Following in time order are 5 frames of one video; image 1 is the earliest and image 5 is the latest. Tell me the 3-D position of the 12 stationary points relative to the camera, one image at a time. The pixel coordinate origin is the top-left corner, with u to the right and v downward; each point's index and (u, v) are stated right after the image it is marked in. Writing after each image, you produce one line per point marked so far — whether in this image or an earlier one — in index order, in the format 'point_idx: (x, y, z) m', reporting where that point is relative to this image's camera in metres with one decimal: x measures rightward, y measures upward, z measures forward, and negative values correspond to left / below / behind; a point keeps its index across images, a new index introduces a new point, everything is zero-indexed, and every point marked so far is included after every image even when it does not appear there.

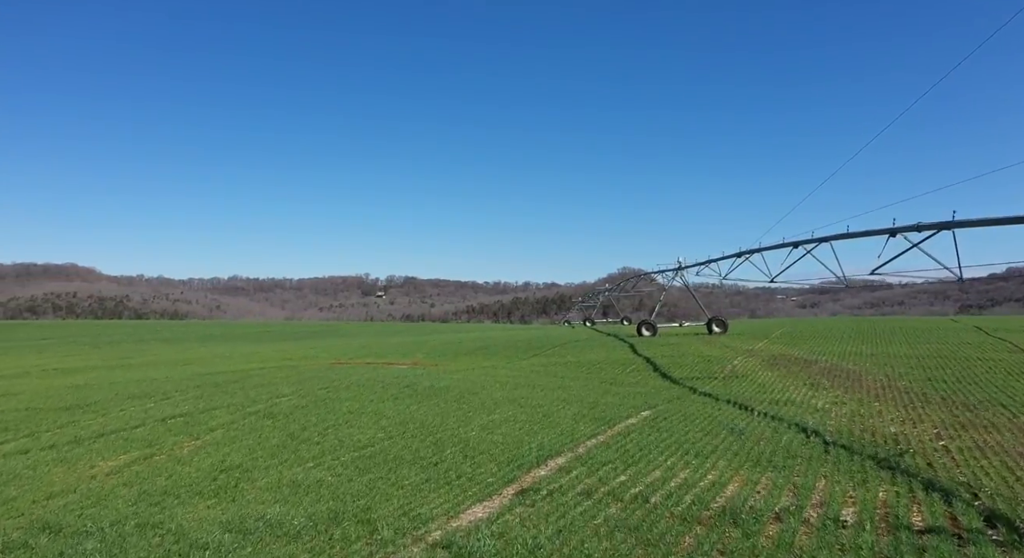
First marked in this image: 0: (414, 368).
0: (-2.7, -2.5, +17.8) m
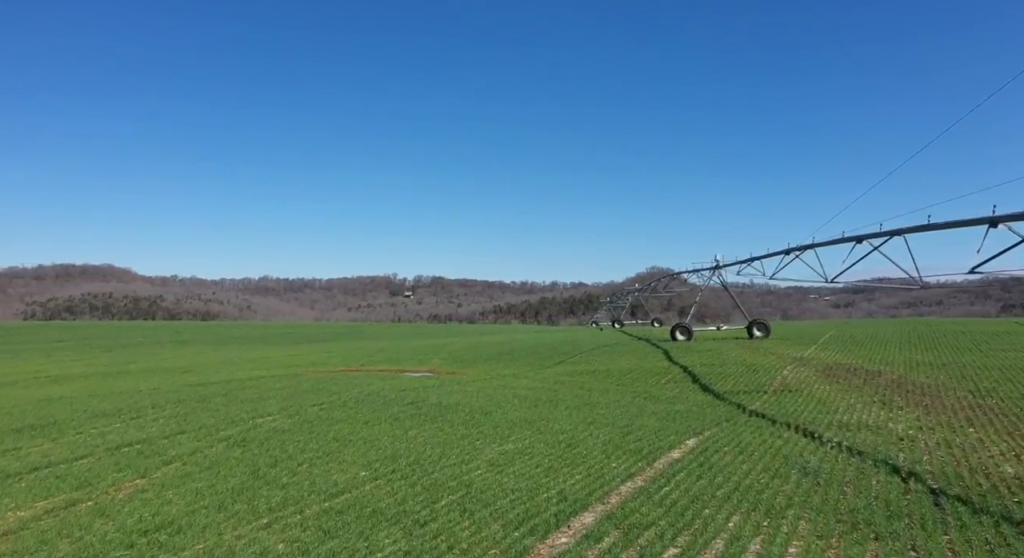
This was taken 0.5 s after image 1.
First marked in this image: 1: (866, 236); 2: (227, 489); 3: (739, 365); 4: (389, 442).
0: (-2.1, -2.5, +16.3) m
1: (+7.4, +0.9, +13.6) m
2: (-2.7, -2.0, +6.2) m
3: (+5.9, -2.2, +17.1) m
4: (-1.5, -2.0, +8.0) m
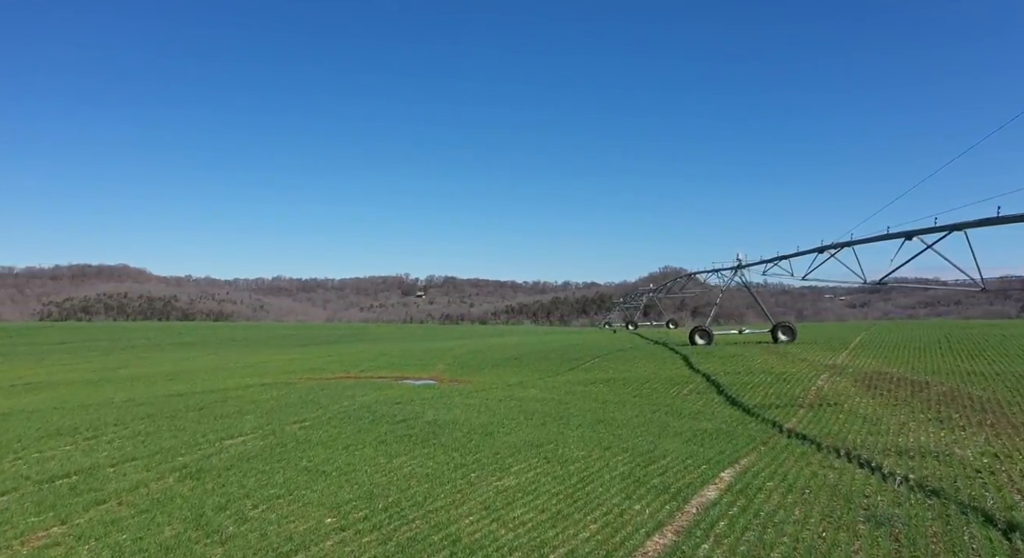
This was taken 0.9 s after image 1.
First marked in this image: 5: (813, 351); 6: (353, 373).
0: (-2.0, -2.5, +15.1) m
1: (+7.5, +0.9, +12.2) m
2: (-2.7, -2.0, +5.0) m
3: (+6.1, -2.3, +15.7) m
4: (-1.5, -2.0, +6.7) m
5: (+8.8, -2.1, +19.1) m
6: (-4.7, -2.8, +19.2) m
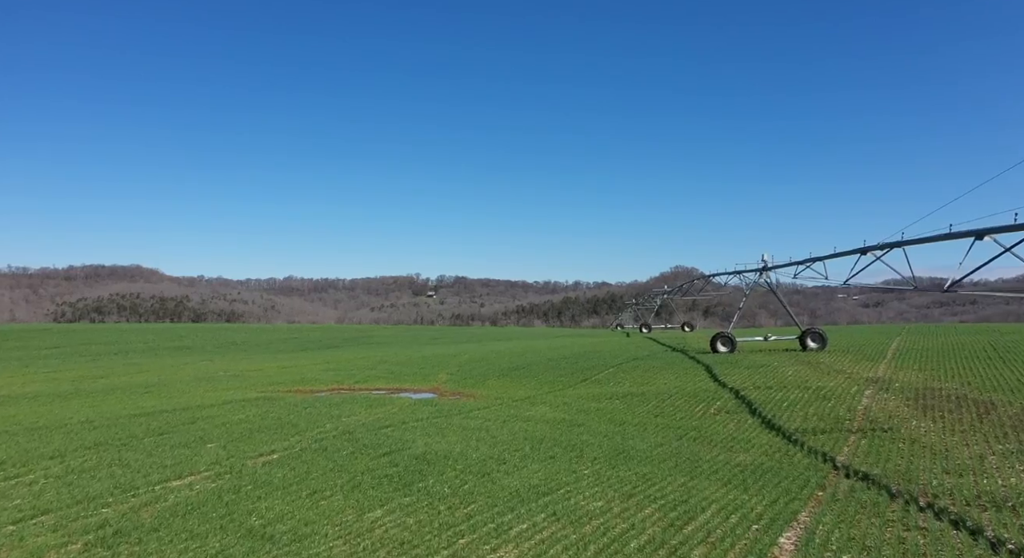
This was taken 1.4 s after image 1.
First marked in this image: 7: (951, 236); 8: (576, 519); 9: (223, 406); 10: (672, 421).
0: (-1.8, -2.6, +13.6) m
1: (+7.6, +0.8, +10.6) m
2: (-2.8, -2.1, +3.5) m
3: (+6.3, -2.3, +14.2) m
4: (-1.5, -2.1, +5.3) m
5: (+9.0, -2.2, +17.5) m
6: (-4.5, -2.9, +17.8) m
7: (+7.5, +0.7, +11.3) m
8: (+0.6, -2.1, +5.9) m
9: (-5.8, -2.5, +13.1) m
10: (+2.8, -2.5, +11.3) m
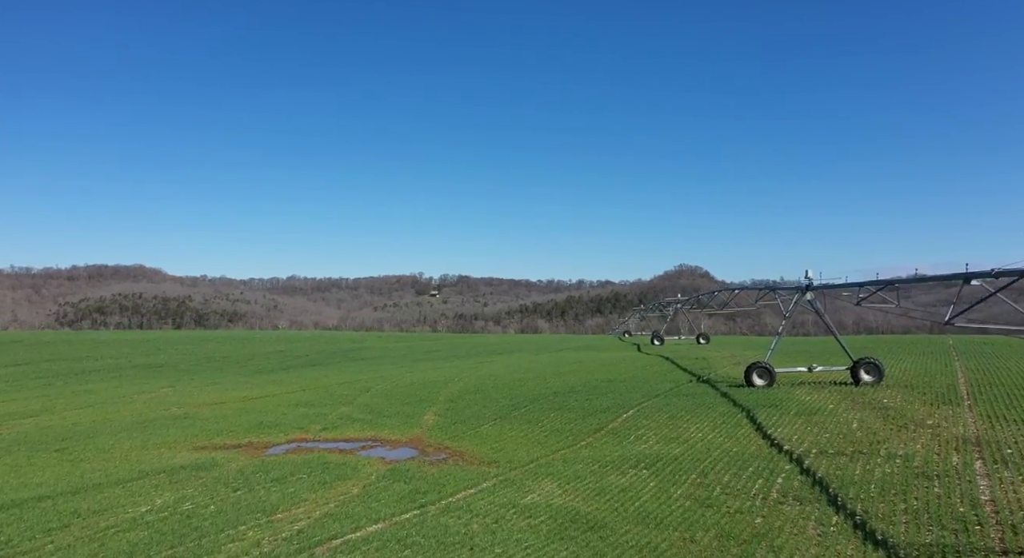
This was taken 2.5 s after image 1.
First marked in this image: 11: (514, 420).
0: (-1.9, -3.2, +10.6) m
1: (+7.5, +0.2, +7.4) m
2: (-2.9, -2.7, +0.5) m
3: (+6.2, -2.9, +11.1) m
4: (-1.6, -2.7, +2.2) m
5: (+9.0, -2.8, +14.4) m
6: (-4.6, -3.4, +14.8) m
7: (+7.5, +0.2, +8.1) m
8: (+0.5, -2.7, +2.8) m
9: (-5.8, -3.1, +10.0) m
10: (+2.7, -3.0, +8.3) m
11: (0.0, -3.3, +15.5) m
